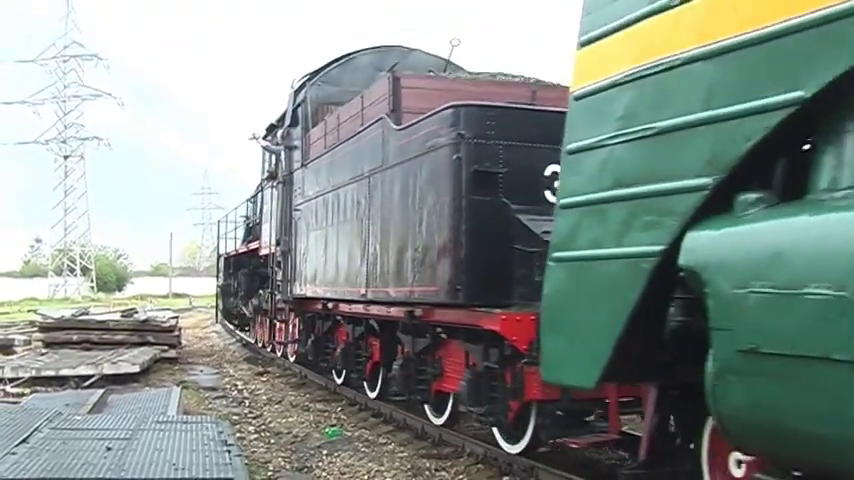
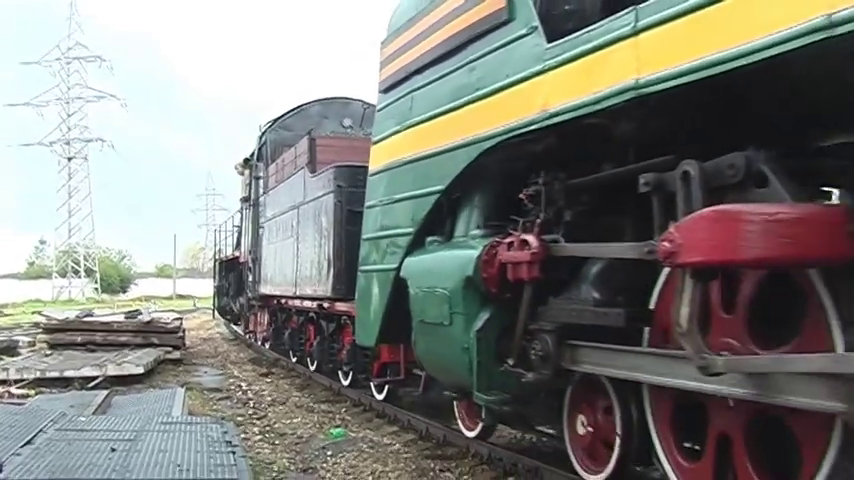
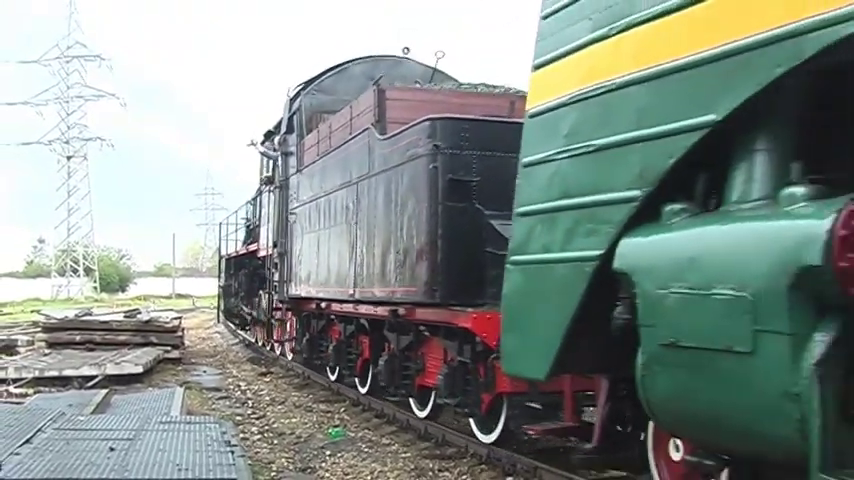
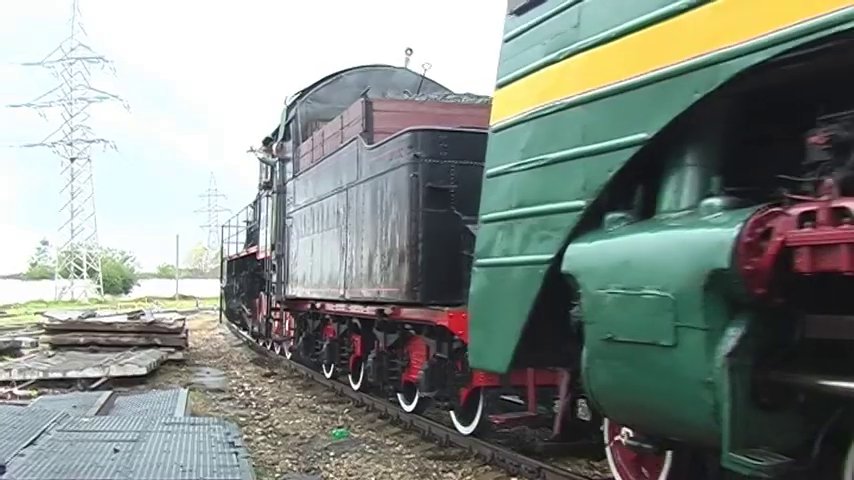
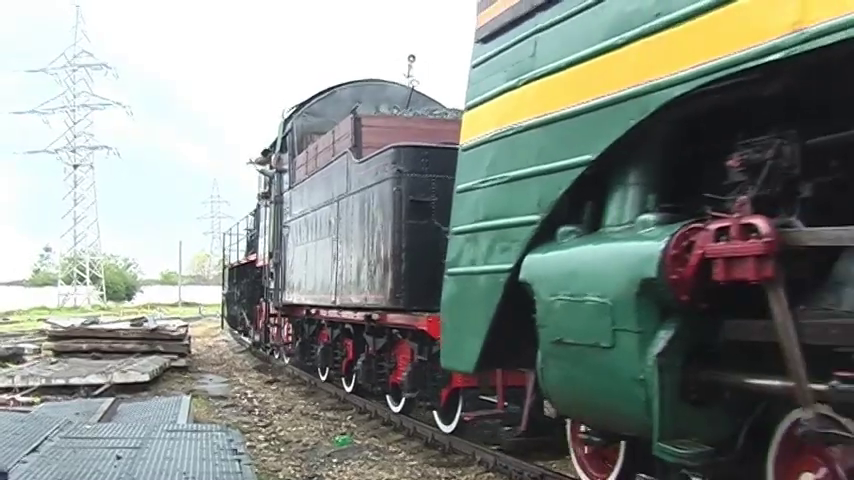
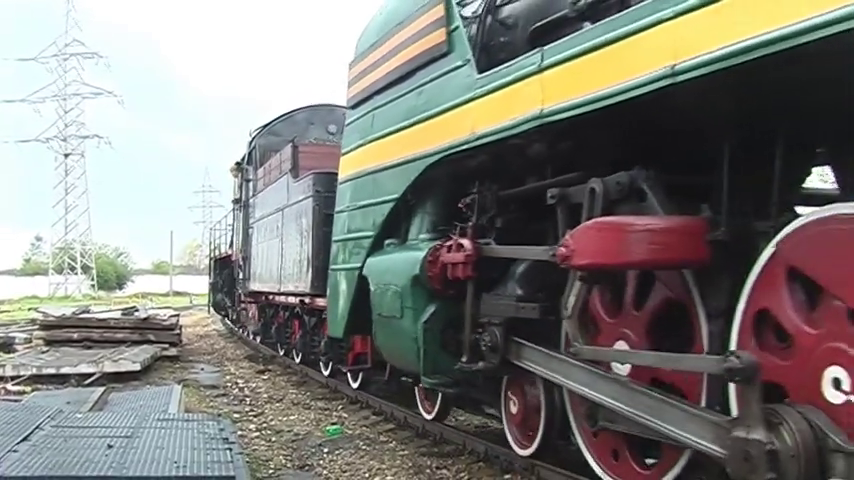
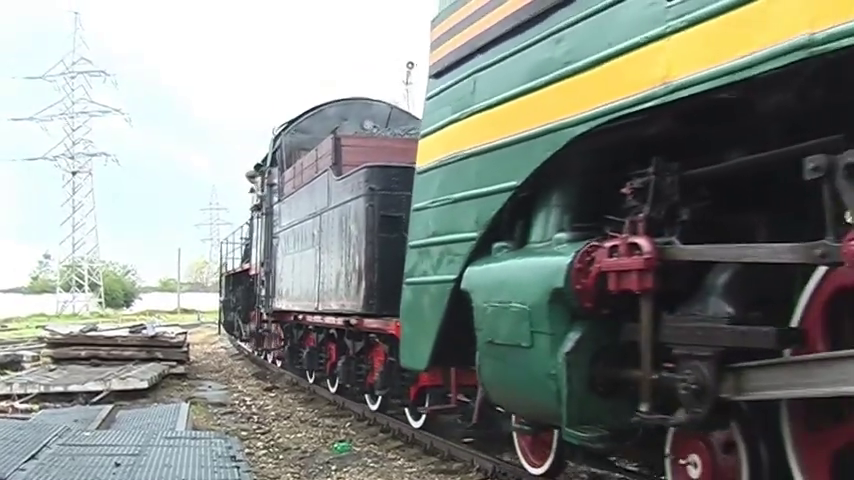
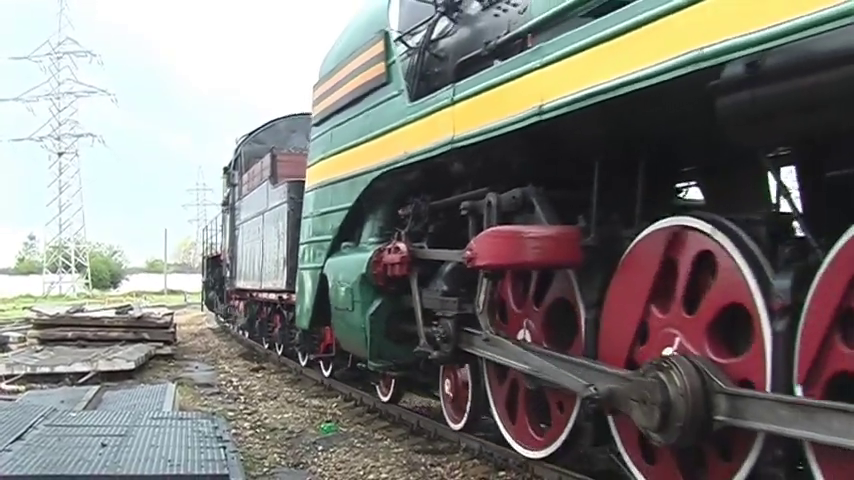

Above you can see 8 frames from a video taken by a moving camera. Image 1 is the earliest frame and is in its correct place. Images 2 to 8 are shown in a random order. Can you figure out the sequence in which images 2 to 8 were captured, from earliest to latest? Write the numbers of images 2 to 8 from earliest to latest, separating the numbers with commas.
3, 4, 5, 7, 2, 6, 8
